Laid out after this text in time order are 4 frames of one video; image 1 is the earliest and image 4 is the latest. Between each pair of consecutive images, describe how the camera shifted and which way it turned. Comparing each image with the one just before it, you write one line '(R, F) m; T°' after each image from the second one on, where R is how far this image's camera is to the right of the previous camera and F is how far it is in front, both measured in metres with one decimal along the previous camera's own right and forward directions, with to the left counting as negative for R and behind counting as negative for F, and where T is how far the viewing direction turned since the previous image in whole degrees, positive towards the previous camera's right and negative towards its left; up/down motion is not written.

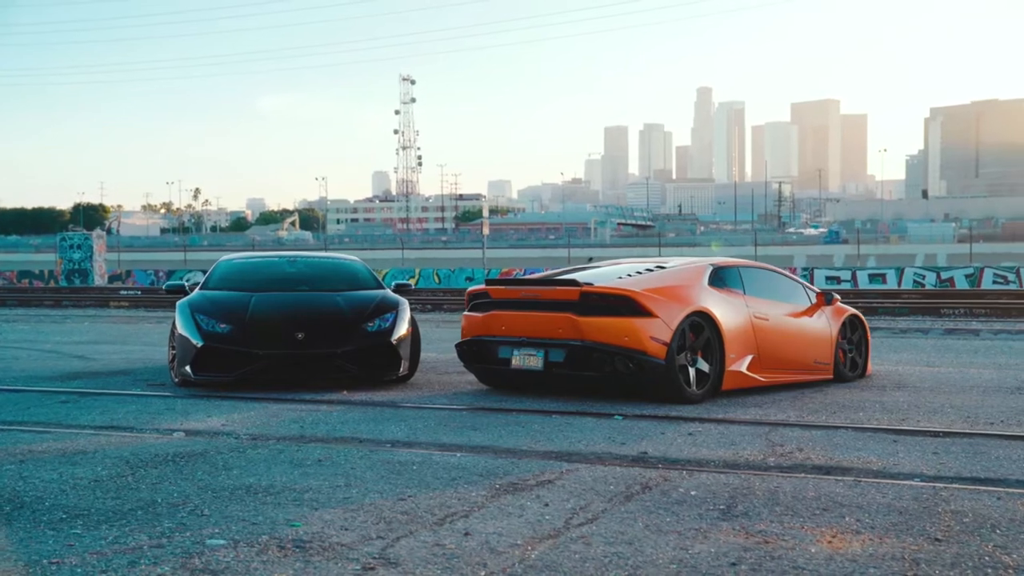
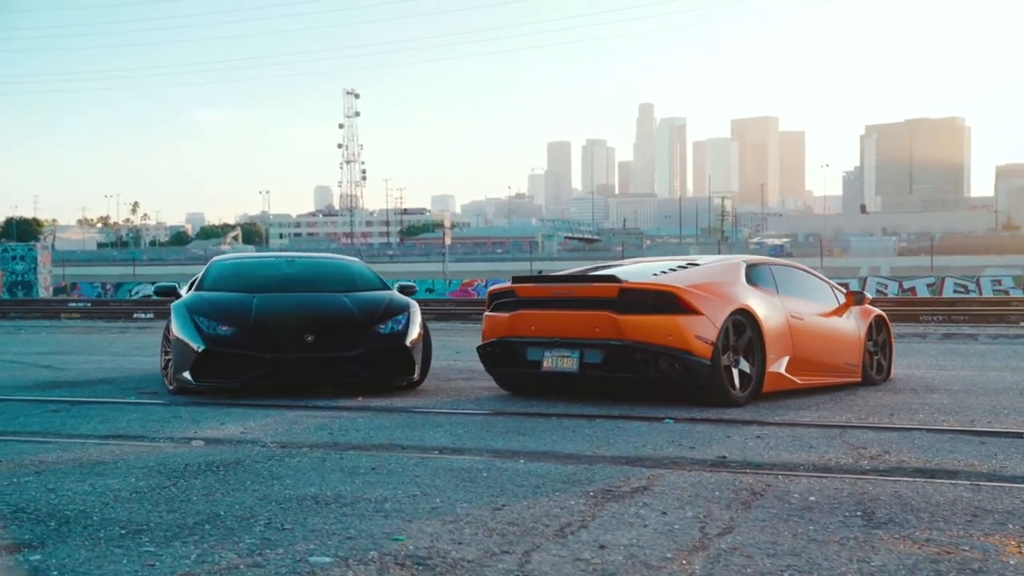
(-0.6, +0.5) m; +3°
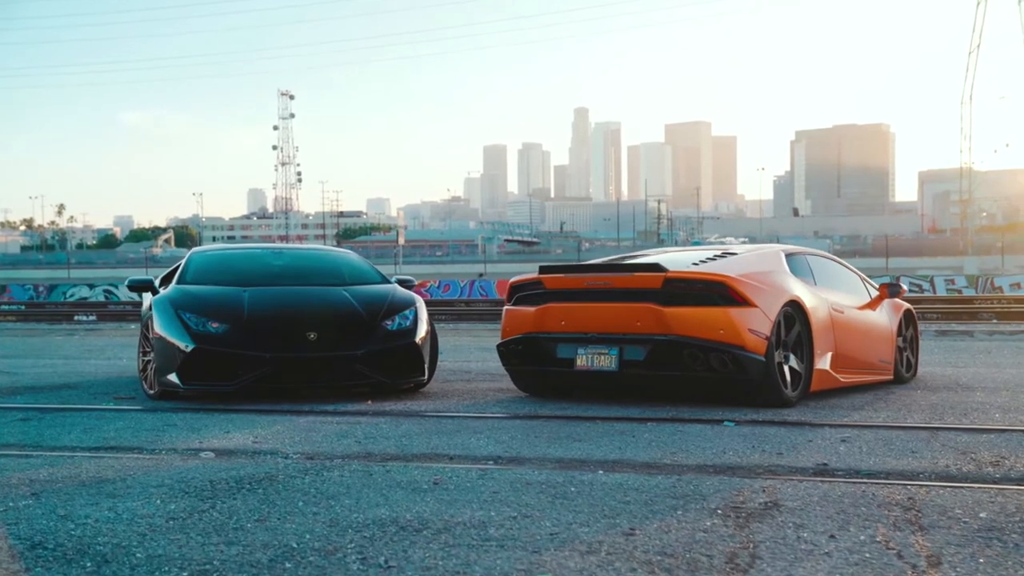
(-0.6, +0.7) m; +3°
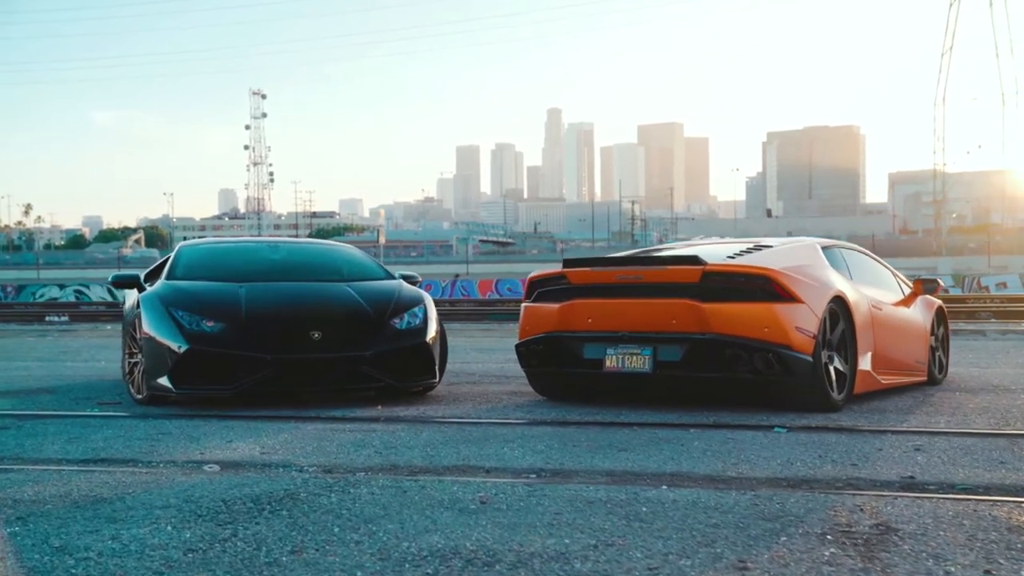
(-0.3, +0.6) m; +1°
